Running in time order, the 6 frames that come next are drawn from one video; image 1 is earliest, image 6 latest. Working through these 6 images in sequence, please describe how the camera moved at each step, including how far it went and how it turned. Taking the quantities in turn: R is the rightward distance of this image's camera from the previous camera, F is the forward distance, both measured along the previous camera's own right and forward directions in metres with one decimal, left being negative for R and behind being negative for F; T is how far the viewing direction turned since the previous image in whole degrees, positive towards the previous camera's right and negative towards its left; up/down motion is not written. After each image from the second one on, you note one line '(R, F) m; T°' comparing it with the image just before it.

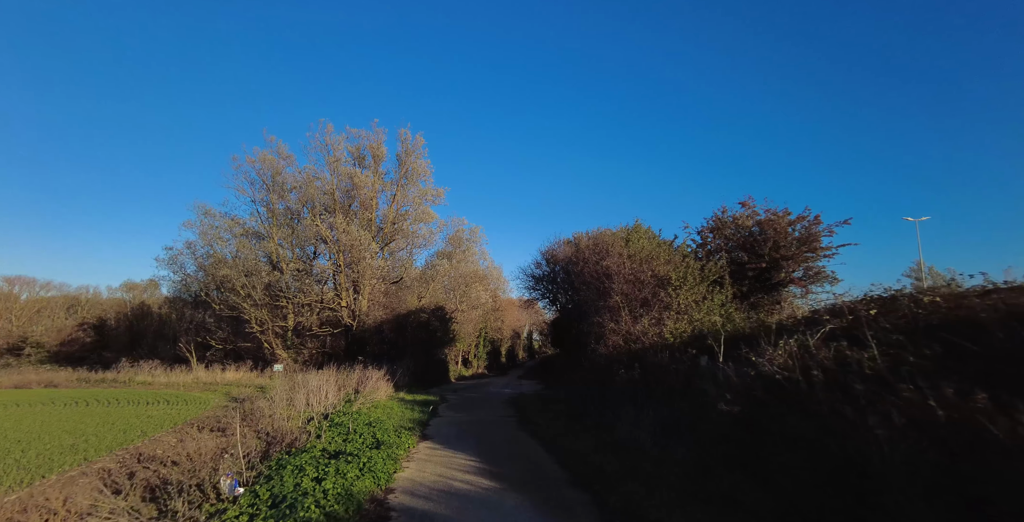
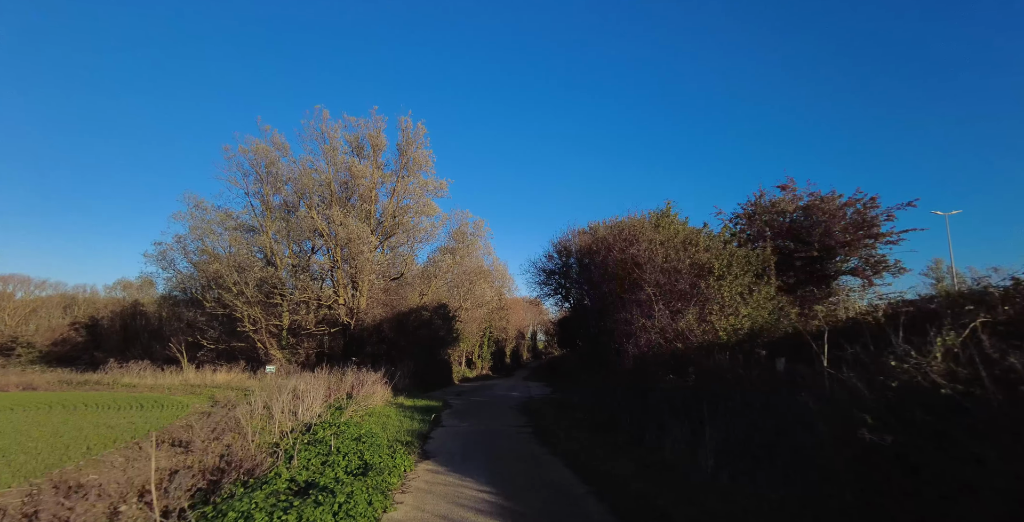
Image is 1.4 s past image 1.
(-0.3, +1.7) m; 0°
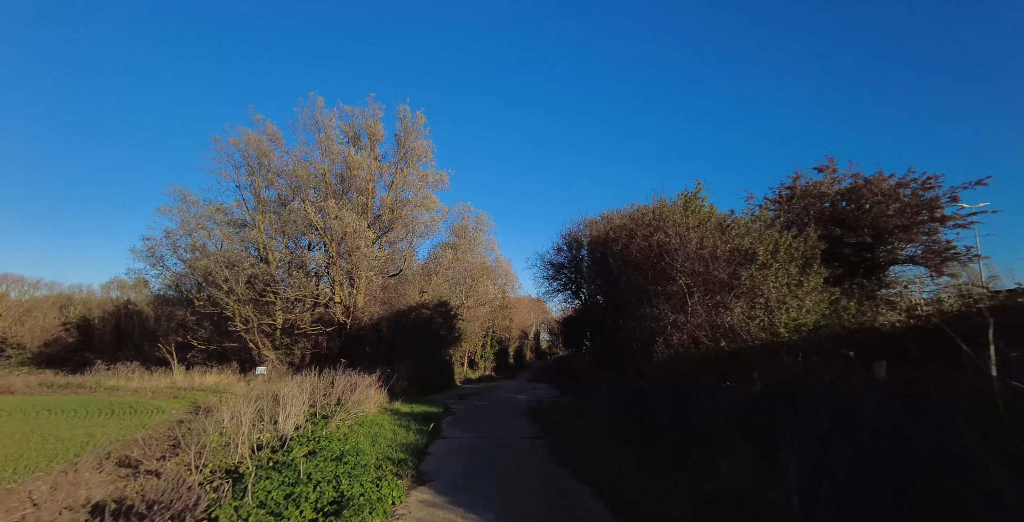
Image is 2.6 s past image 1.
(-0.2, +1.5) m; 0°
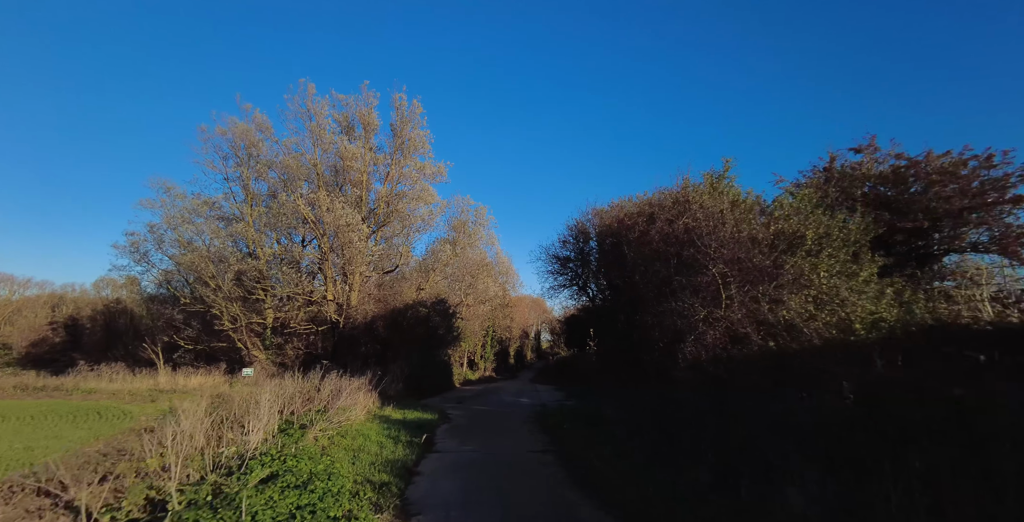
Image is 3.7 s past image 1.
(-0.1, +1.3) m; 0°
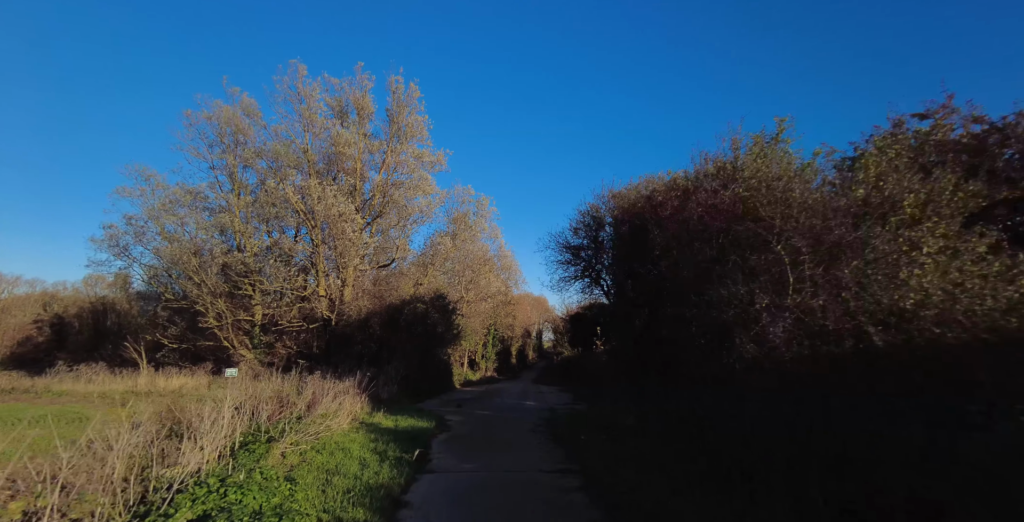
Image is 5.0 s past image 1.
(-0.2, +1.6) m; 0°
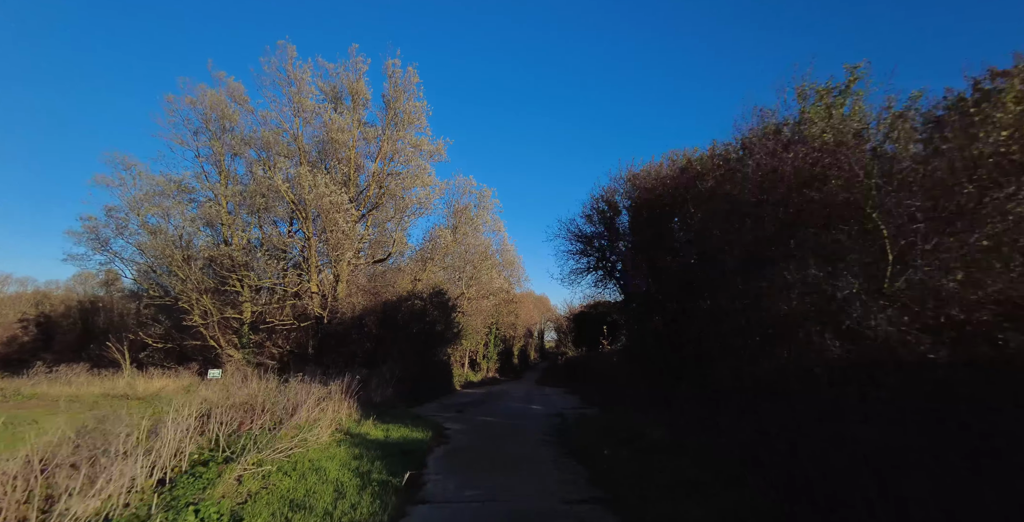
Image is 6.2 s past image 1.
(-0.2, +1.5) m; 0°
